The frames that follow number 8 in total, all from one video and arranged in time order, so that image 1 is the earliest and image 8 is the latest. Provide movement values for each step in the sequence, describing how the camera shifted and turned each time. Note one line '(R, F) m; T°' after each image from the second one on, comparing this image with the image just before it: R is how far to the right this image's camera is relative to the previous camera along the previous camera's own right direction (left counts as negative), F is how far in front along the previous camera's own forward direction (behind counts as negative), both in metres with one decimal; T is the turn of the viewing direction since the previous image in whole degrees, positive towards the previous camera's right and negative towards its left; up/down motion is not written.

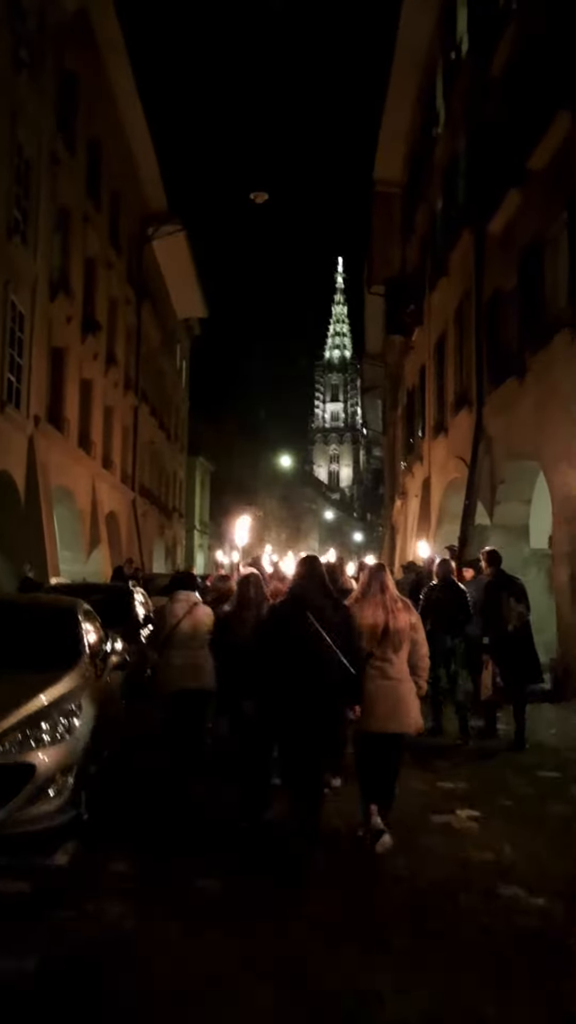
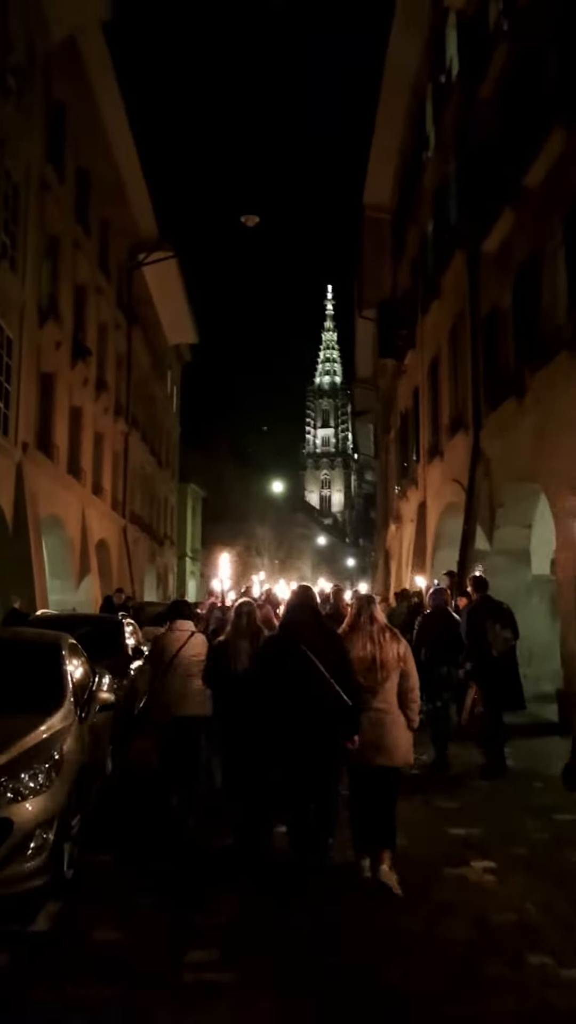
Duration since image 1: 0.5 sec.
(0.0, +0.4) m; +1°
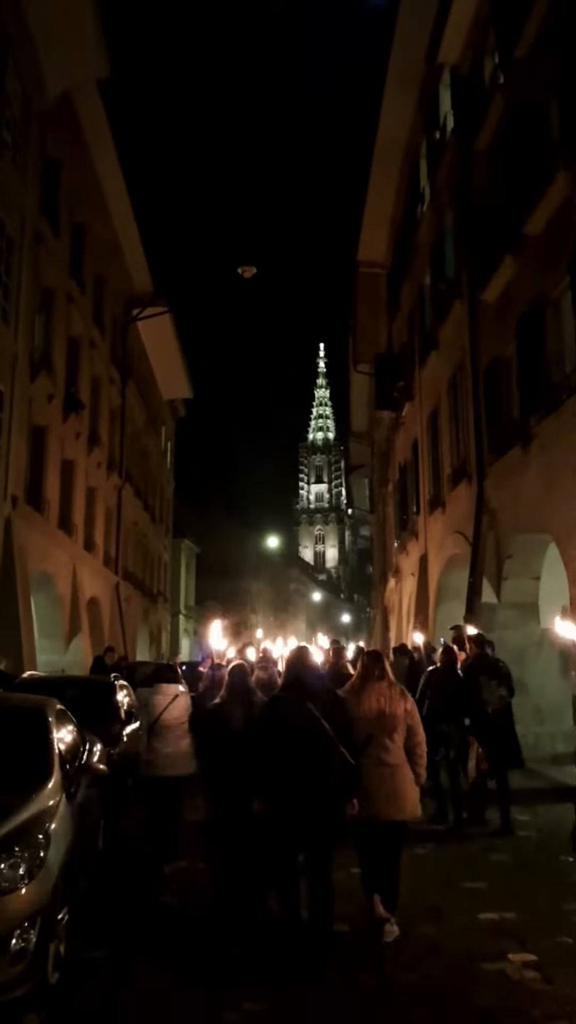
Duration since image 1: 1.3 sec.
(-0.1, +0.5) m; 0°
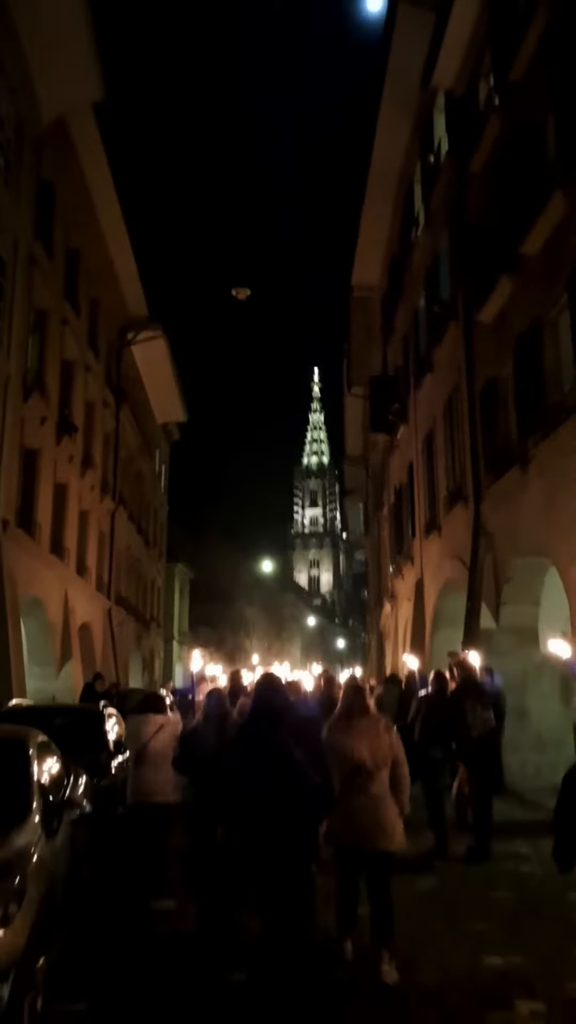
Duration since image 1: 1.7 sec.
(0.0, +0.3) m; 0°
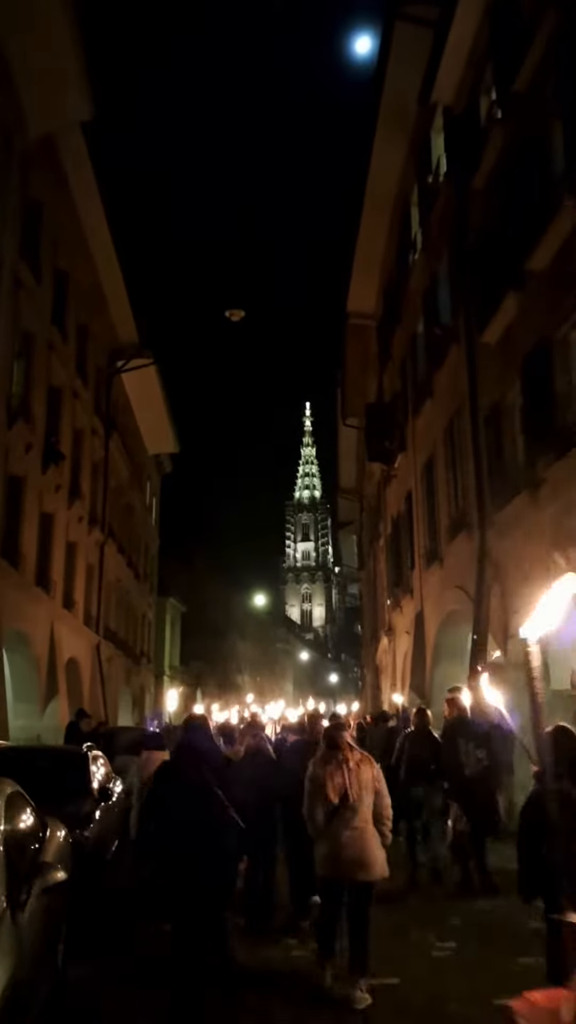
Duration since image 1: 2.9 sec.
(-0.1, +0.7) m; +1°
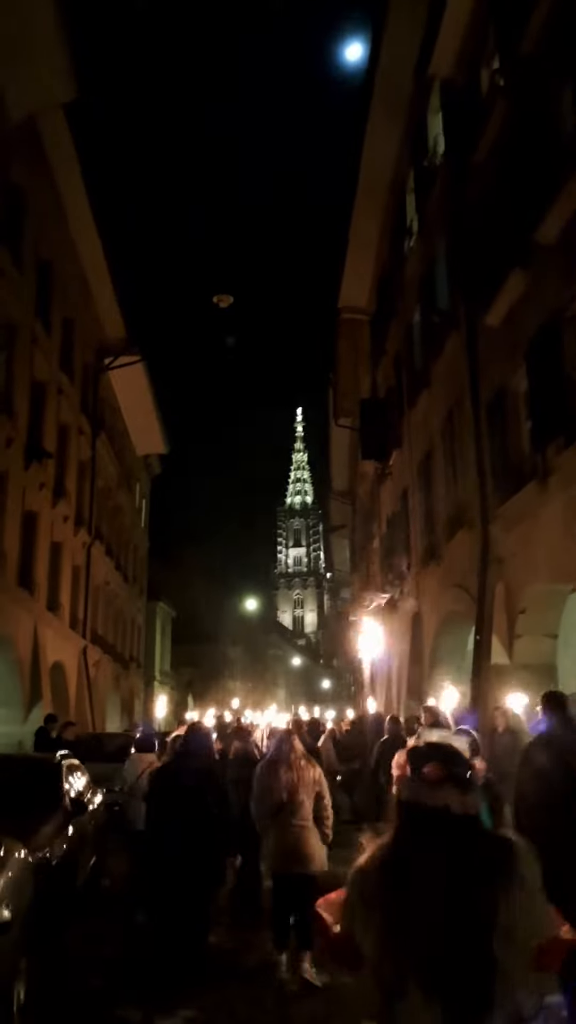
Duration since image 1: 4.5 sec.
(0.0, +0.8) m; +1°
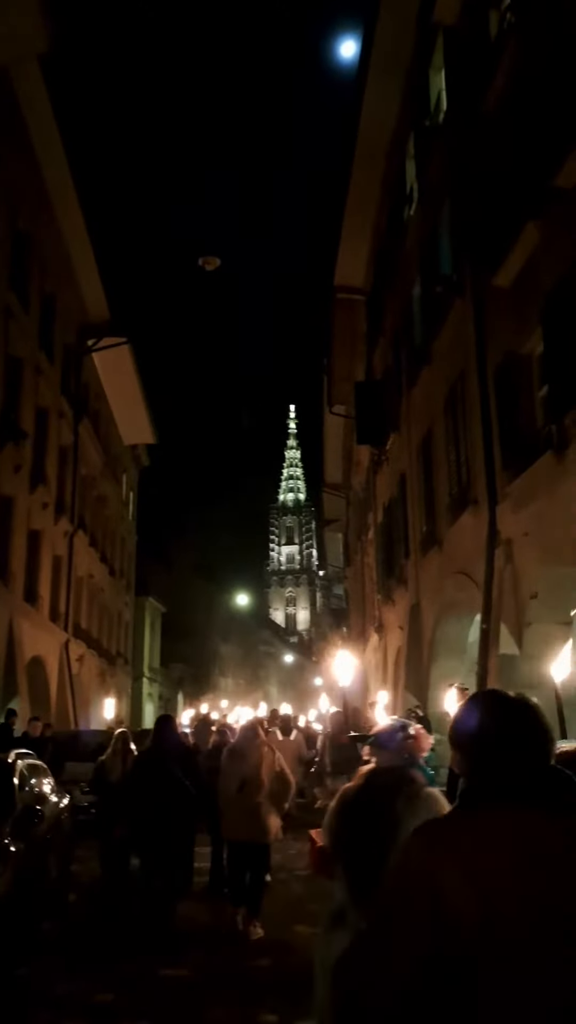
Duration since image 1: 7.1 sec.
(0.0, +1.2) m; +1°
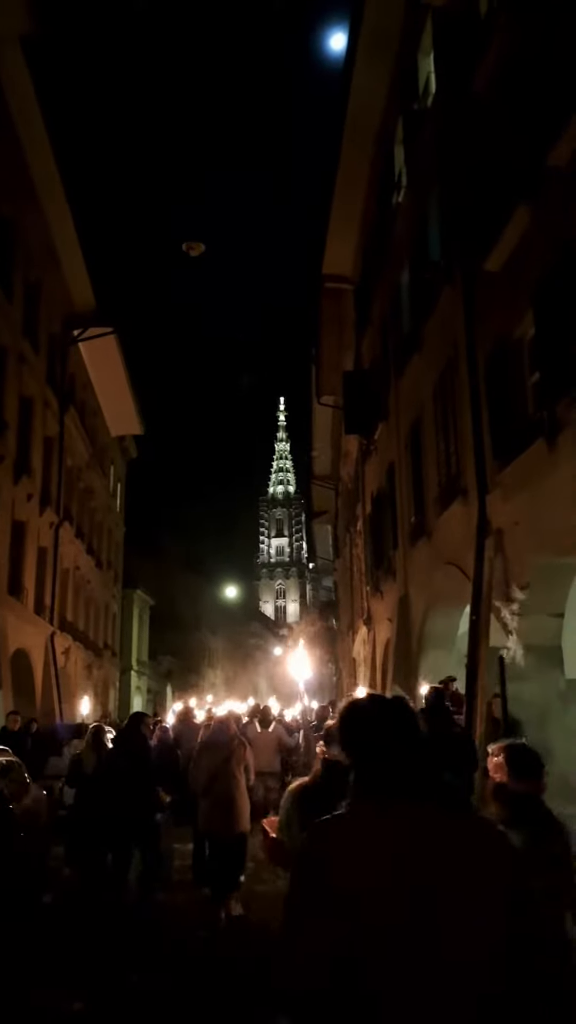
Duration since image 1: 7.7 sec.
(+0.1, +0.2) m; +1°
